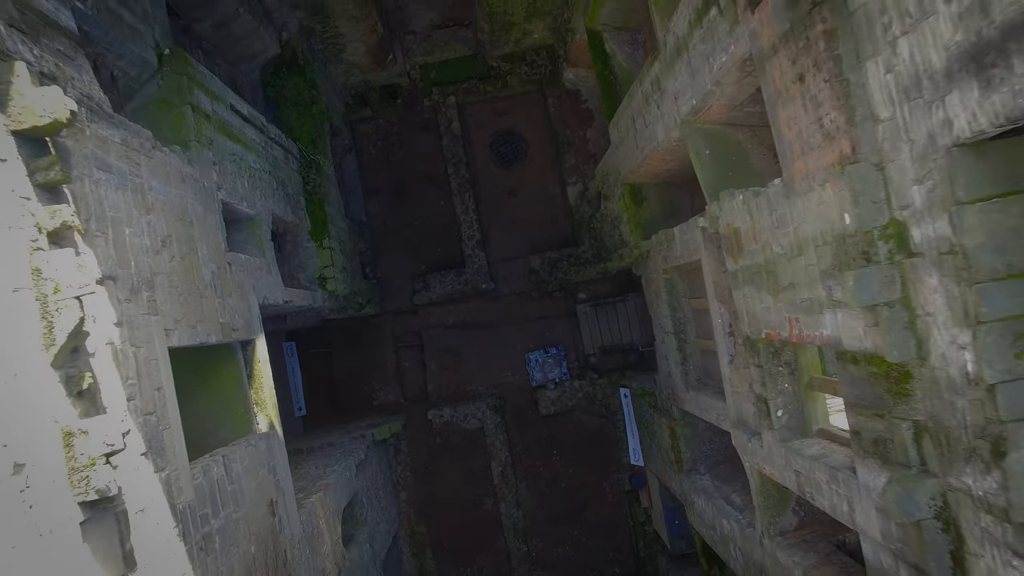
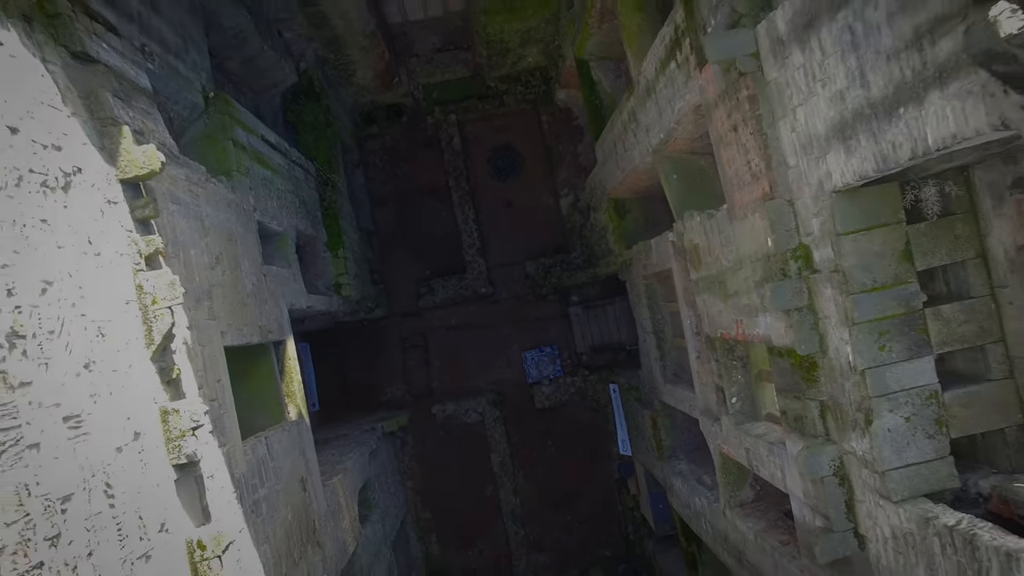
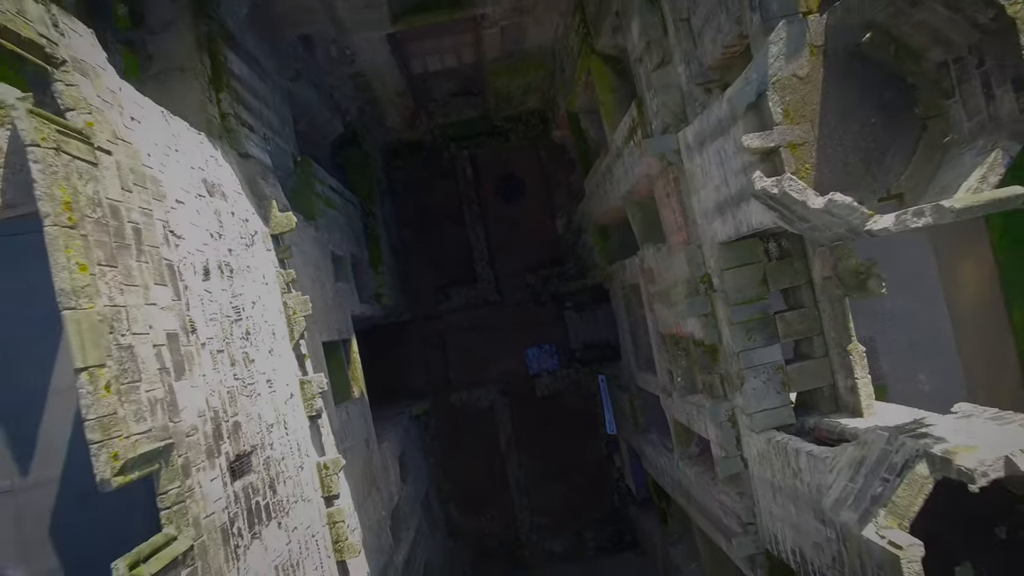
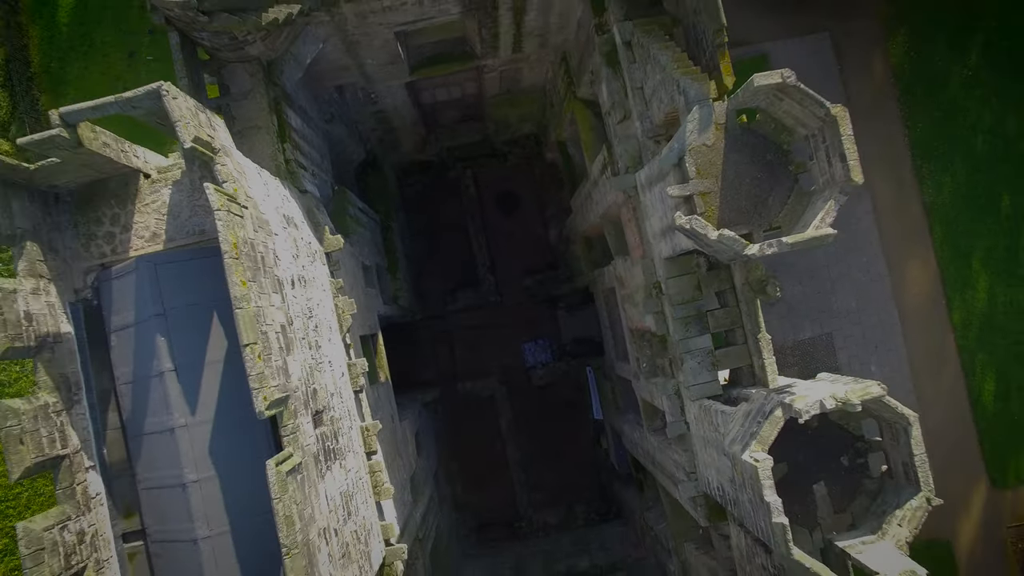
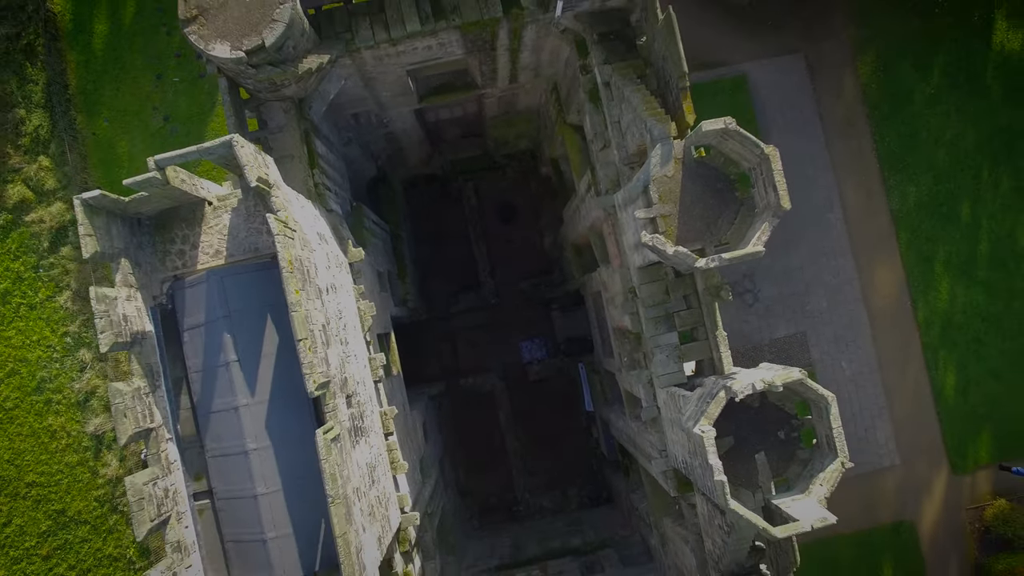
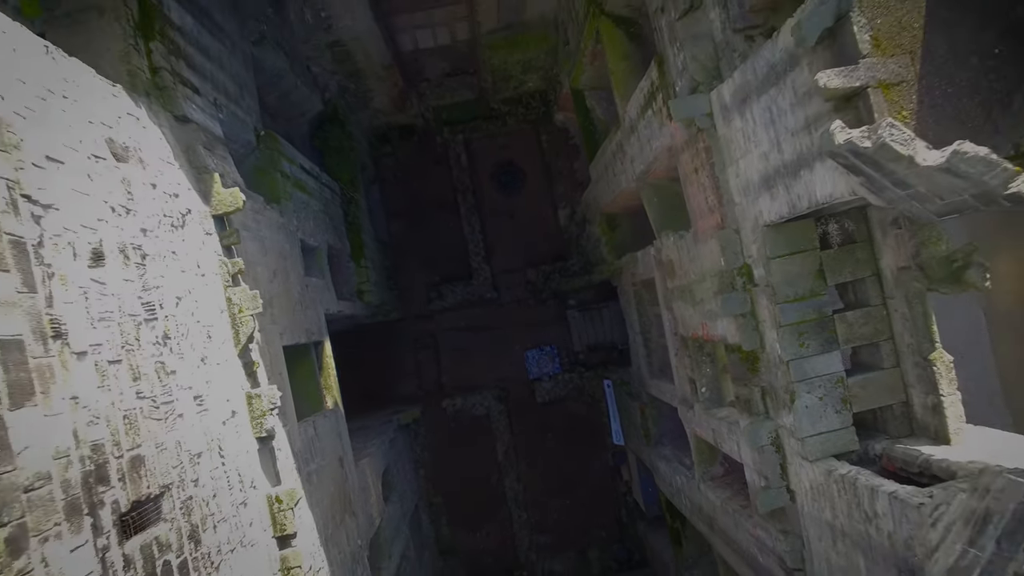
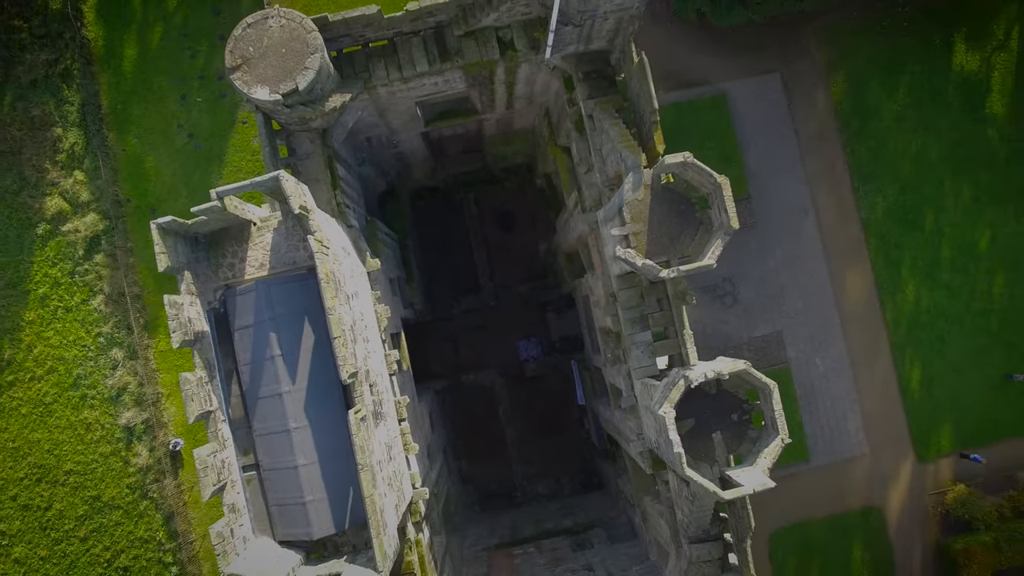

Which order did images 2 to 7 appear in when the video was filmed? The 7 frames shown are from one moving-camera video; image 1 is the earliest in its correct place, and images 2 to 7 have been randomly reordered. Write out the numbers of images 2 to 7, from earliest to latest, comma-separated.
2, 6, 3, 4, 5, 7
